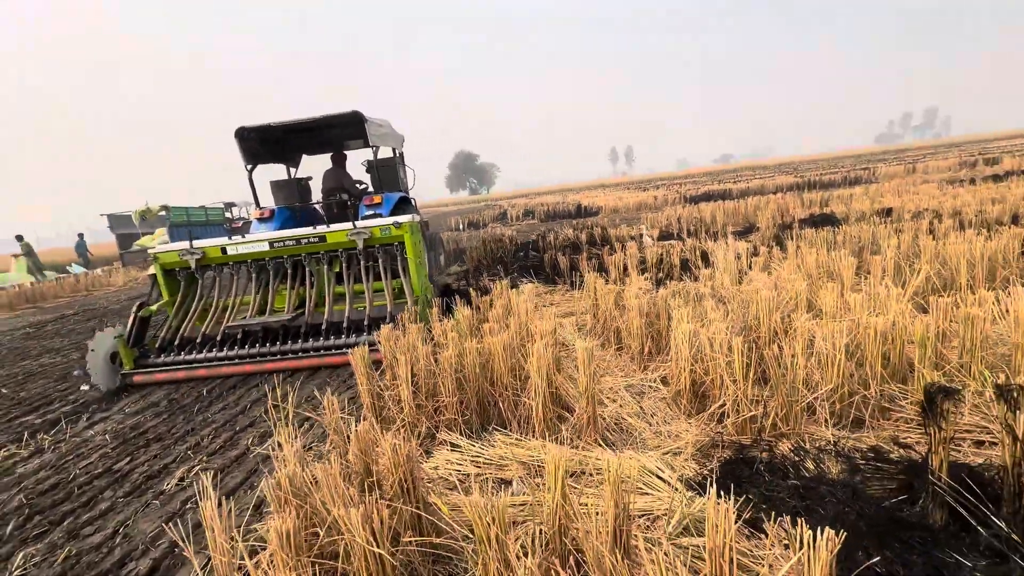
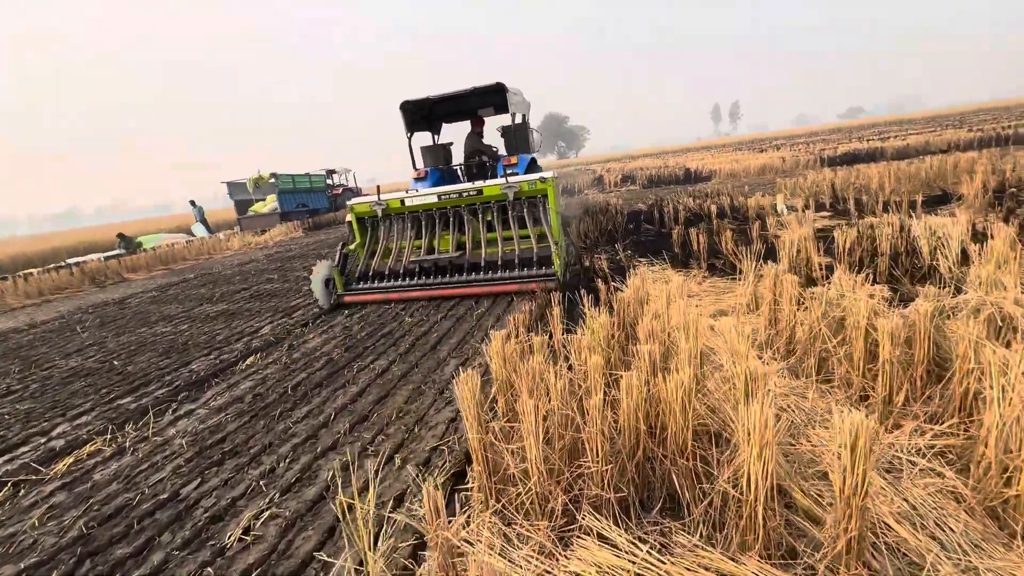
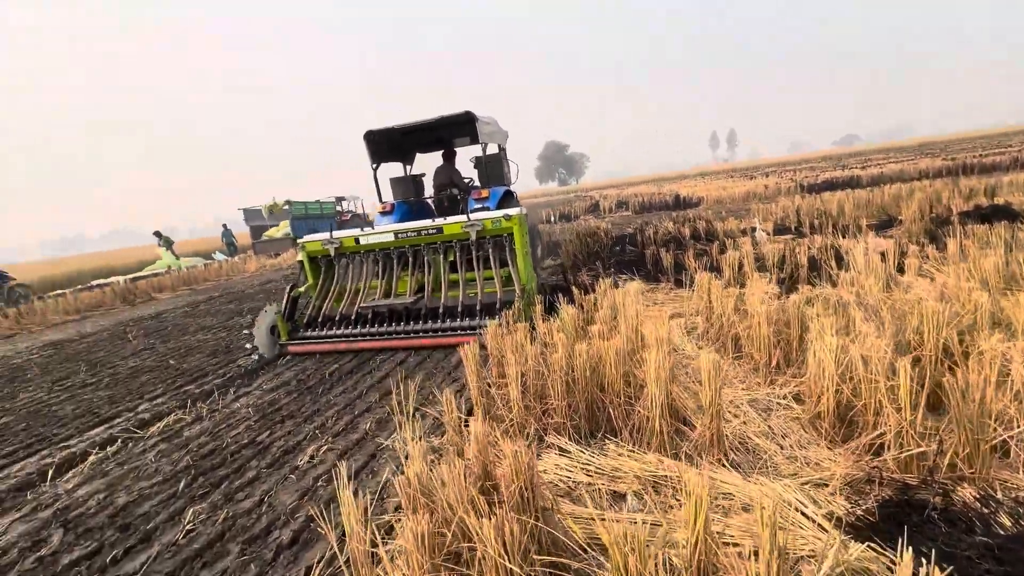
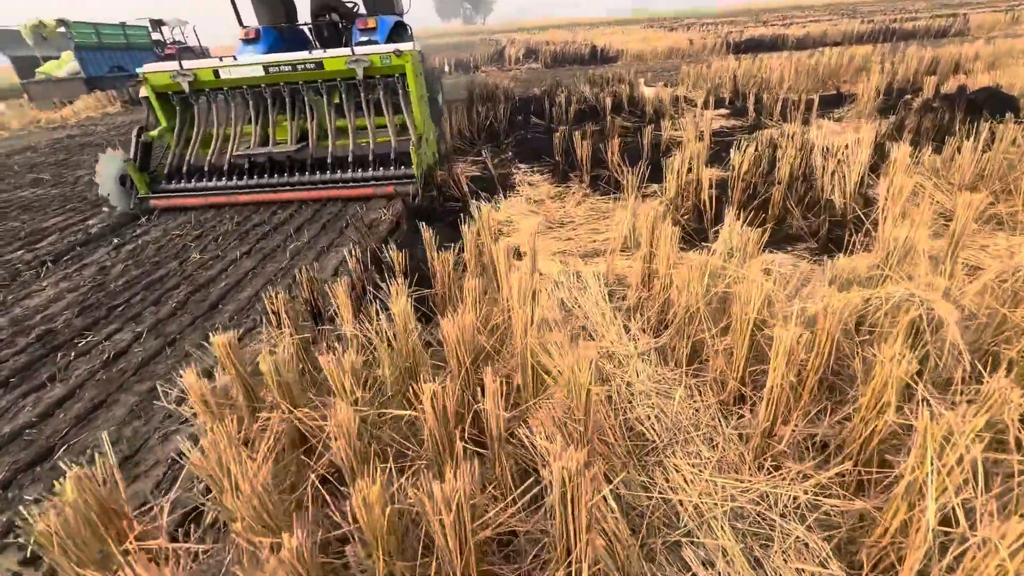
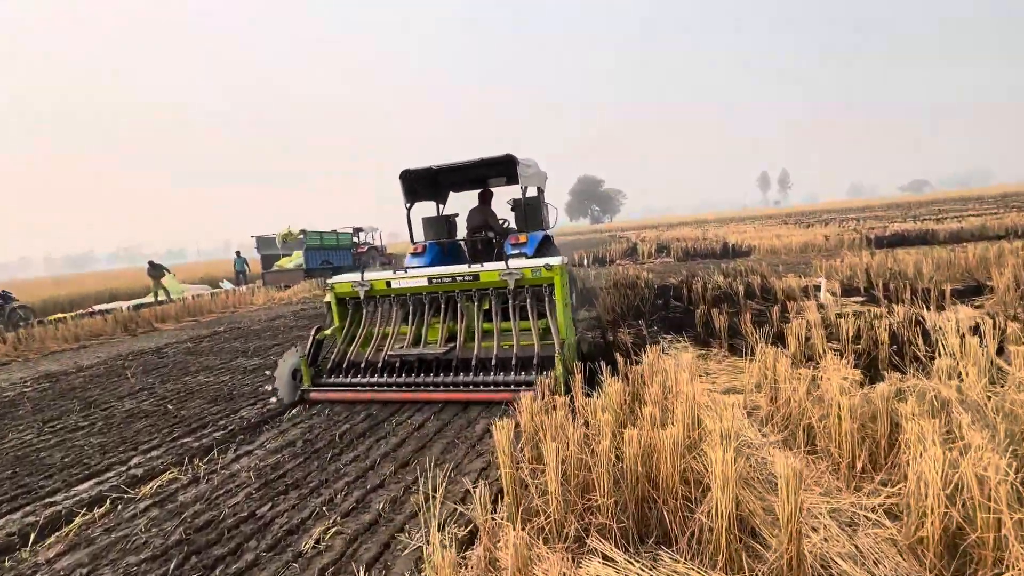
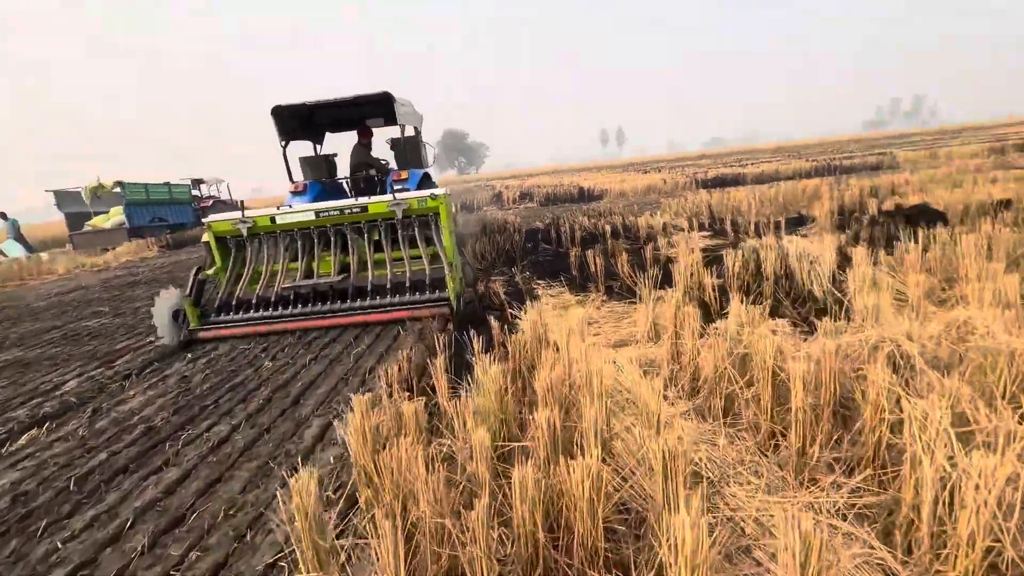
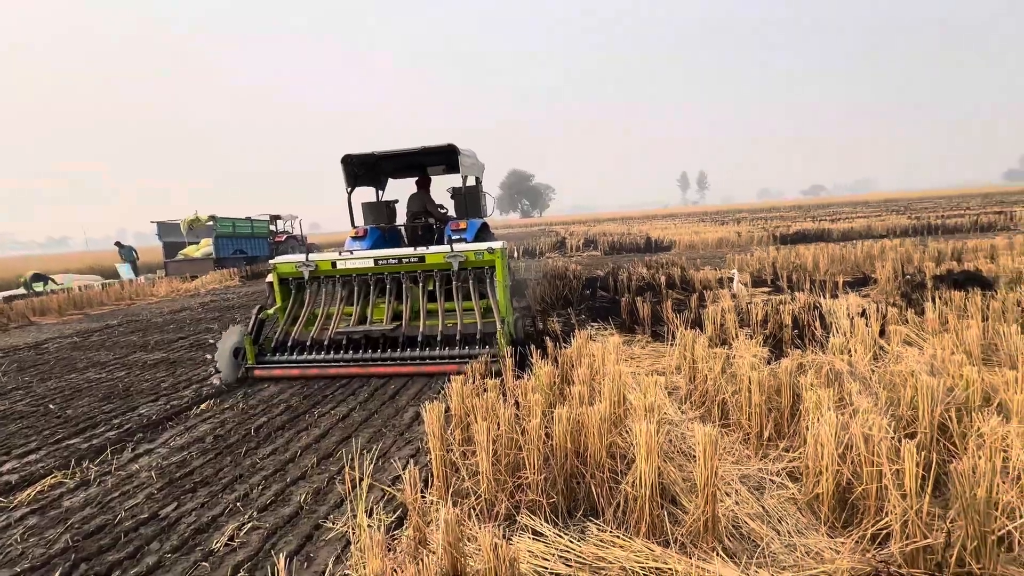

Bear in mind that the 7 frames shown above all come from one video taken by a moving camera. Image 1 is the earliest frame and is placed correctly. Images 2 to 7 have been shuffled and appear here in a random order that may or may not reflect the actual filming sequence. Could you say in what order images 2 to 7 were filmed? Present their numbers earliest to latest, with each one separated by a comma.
3, 5, 7, 2, 6, 4
